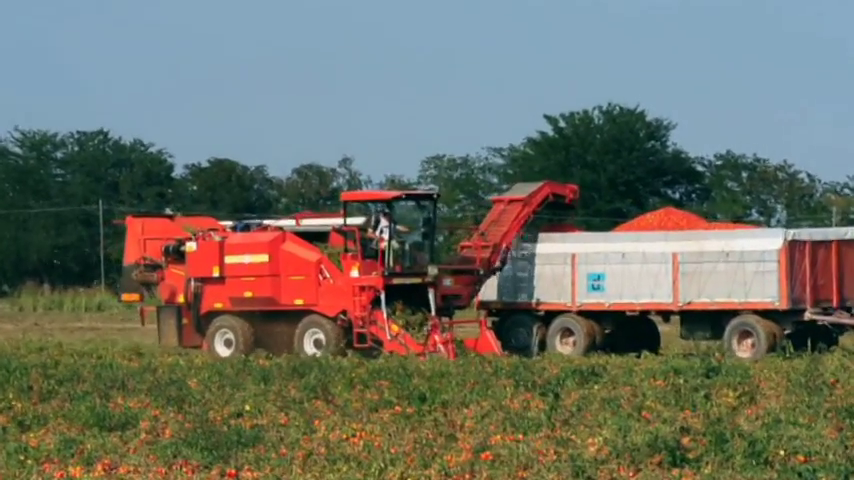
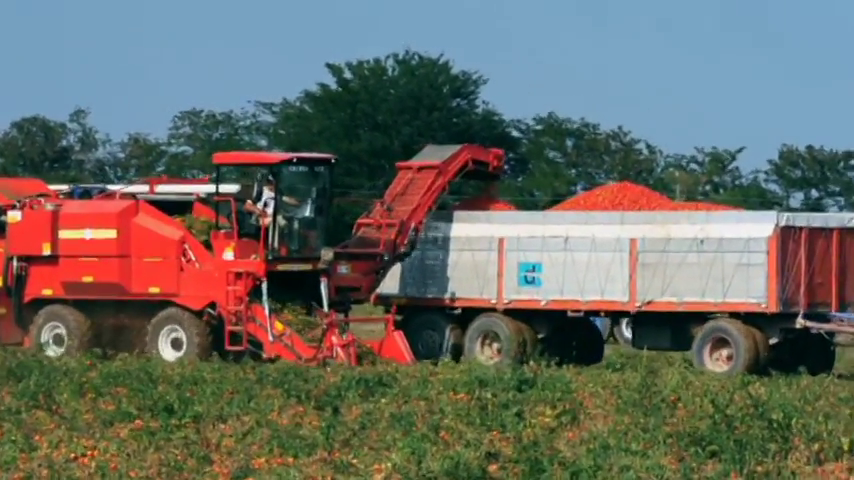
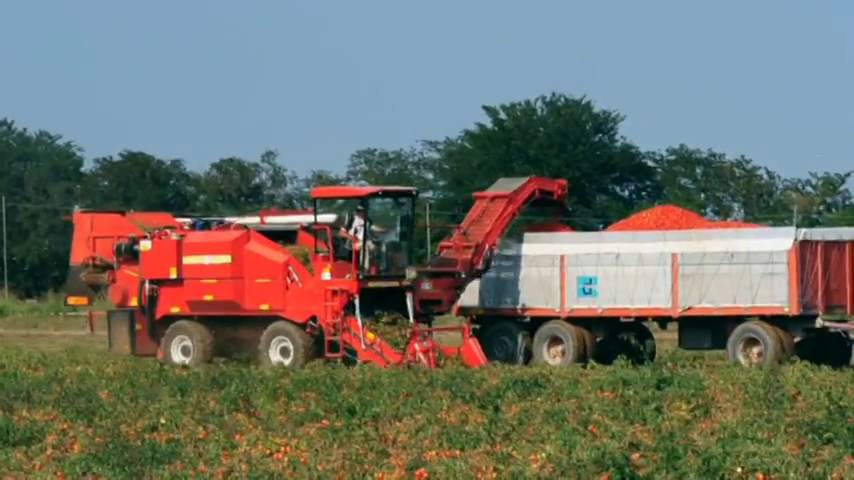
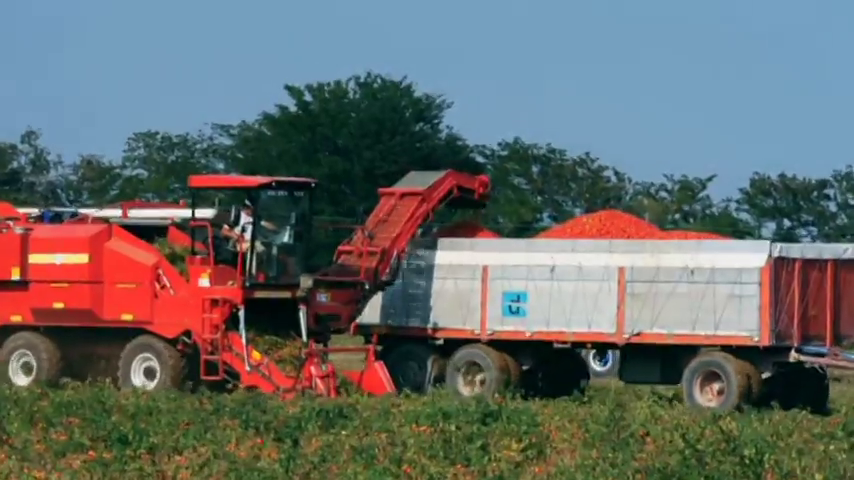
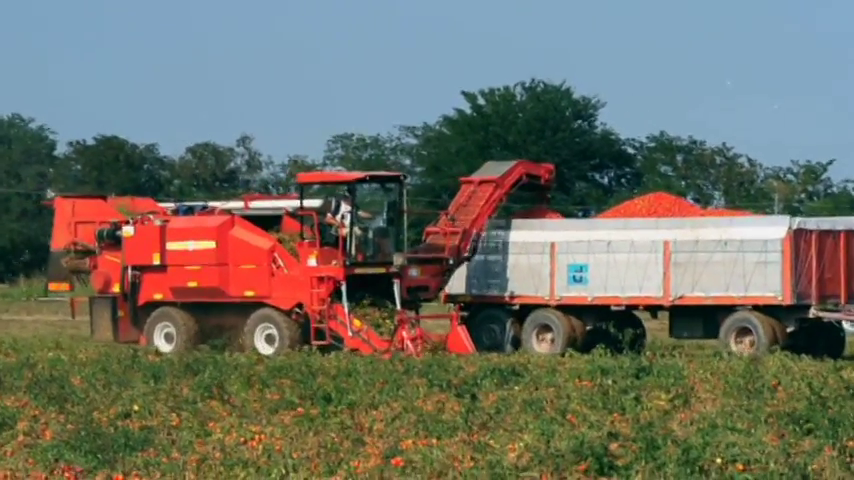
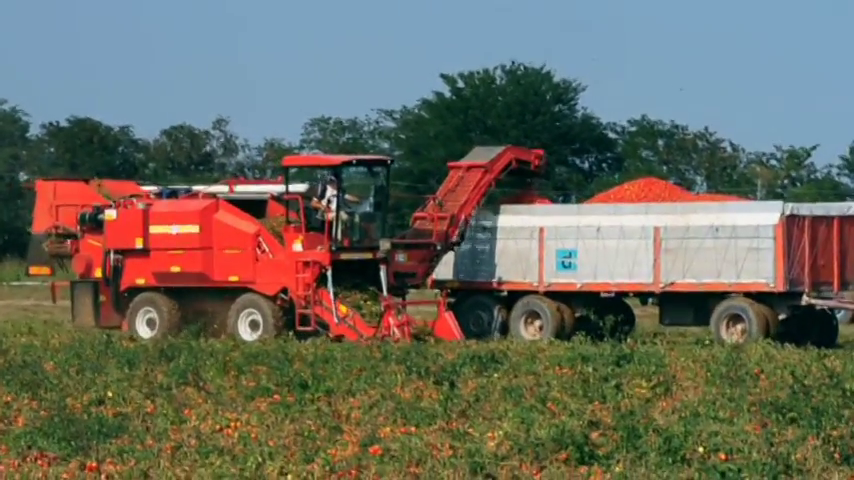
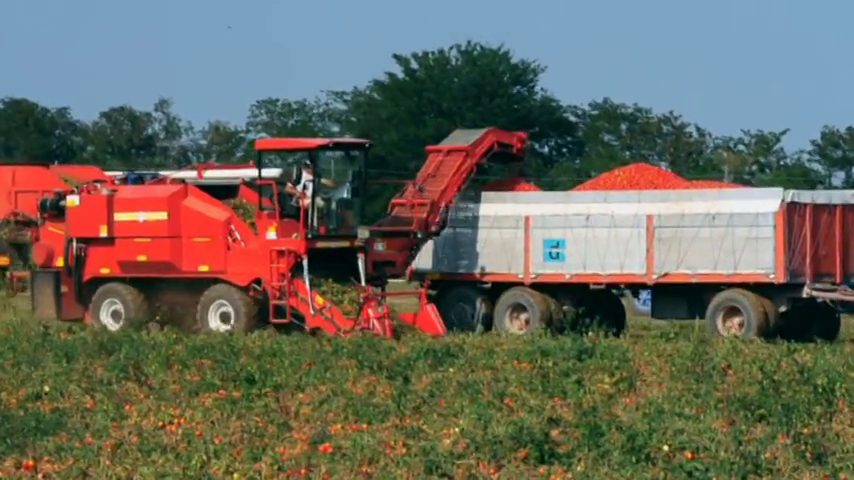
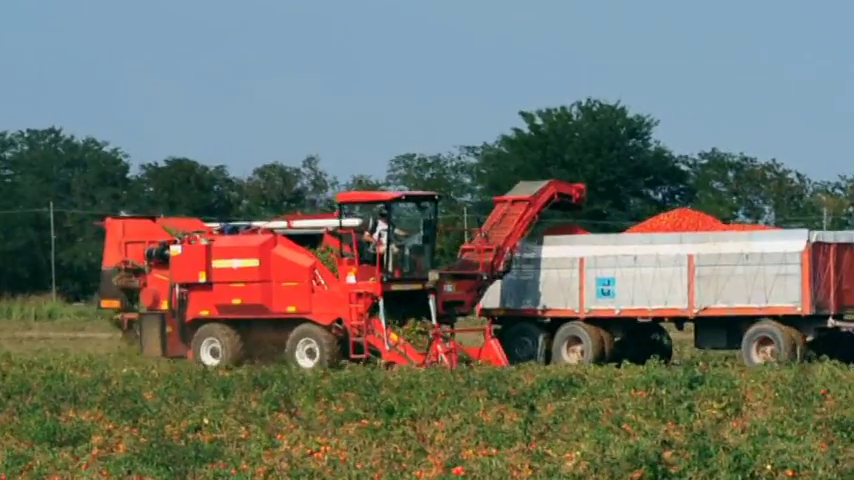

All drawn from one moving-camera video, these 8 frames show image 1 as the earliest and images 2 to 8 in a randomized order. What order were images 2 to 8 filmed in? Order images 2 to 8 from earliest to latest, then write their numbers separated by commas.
8, 3, 5, 6, 7, 2, 4
